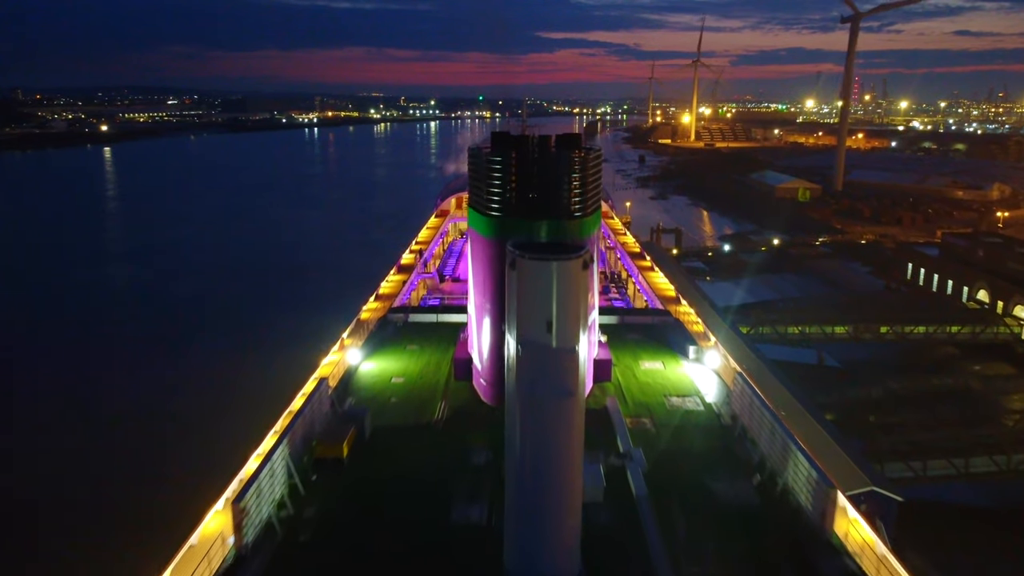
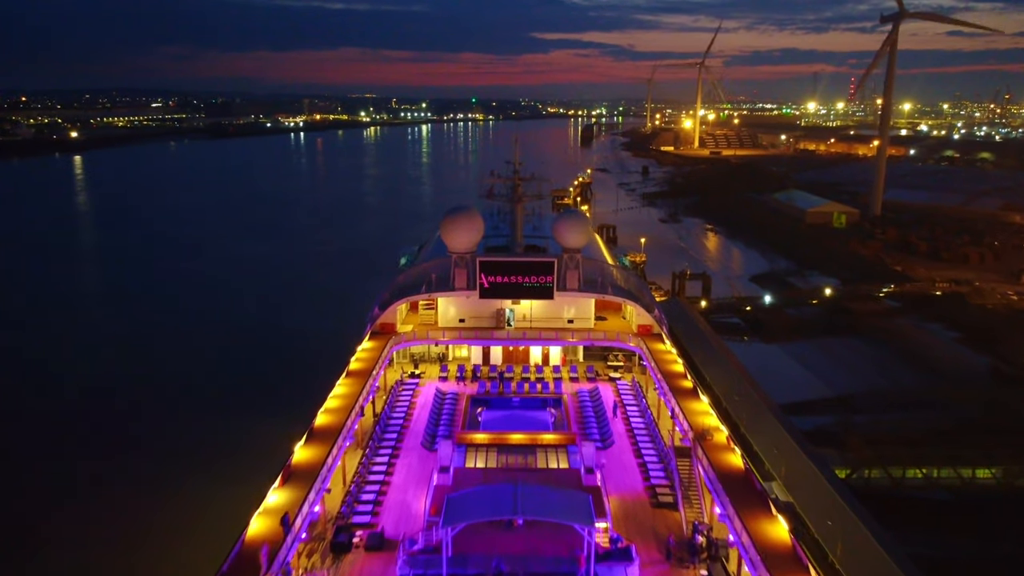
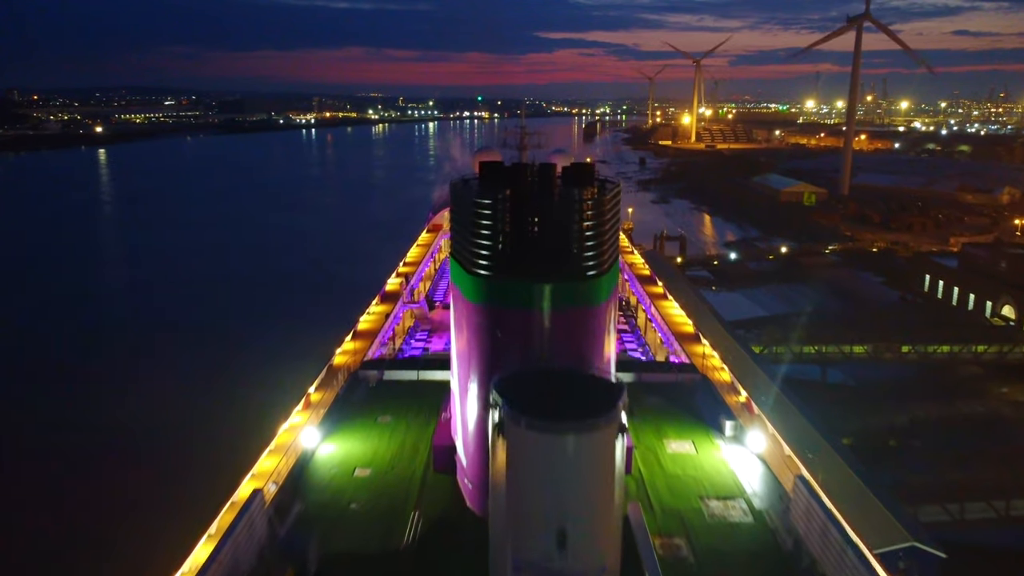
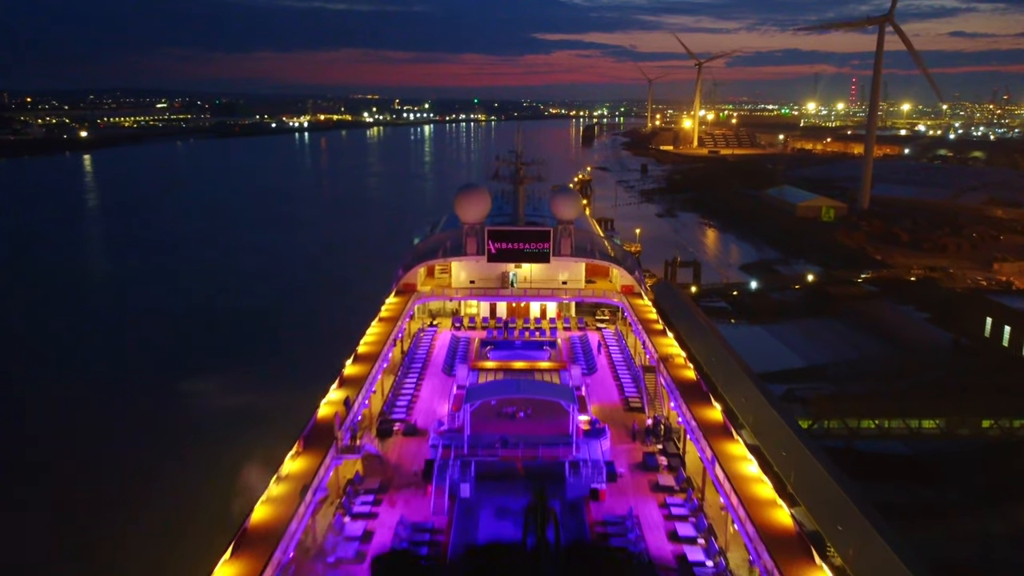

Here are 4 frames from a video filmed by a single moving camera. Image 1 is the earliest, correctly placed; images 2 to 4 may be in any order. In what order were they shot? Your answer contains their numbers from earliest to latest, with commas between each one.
3, 4, 2
